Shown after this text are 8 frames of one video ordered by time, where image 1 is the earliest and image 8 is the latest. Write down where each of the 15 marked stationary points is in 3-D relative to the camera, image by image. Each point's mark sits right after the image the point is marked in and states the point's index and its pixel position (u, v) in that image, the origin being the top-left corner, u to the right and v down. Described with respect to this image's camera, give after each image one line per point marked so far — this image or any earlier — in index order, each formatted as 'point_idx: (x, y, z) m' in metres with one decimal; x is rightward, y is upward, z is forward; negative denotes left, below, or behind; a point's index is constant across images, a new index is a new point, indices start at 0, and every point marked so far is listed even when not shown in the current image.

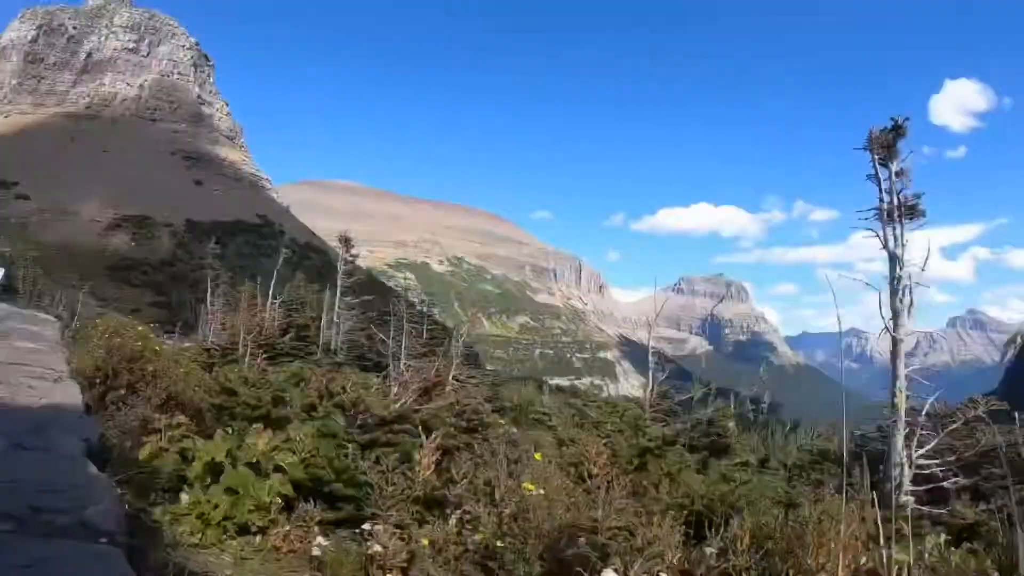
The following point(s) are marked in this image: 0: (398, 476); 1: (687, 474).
0: (-2.8, -4.6, +15.6) m
1: (+4.2, -4.4, +14.7) m
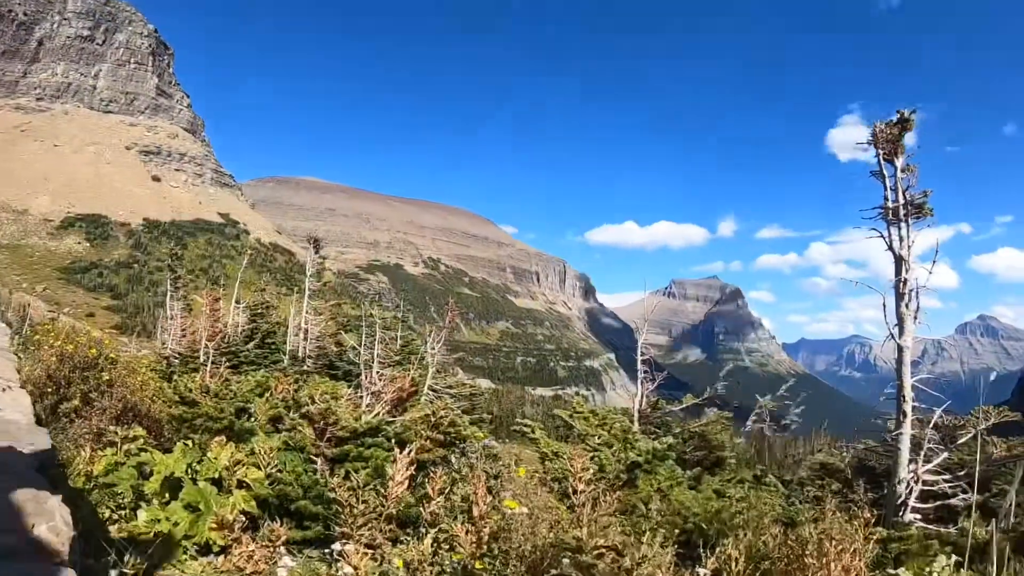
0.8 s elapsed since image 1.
0: (-3.2, -4.7, +14.6) m
1: (+3.7, -4.5, +14.0) m
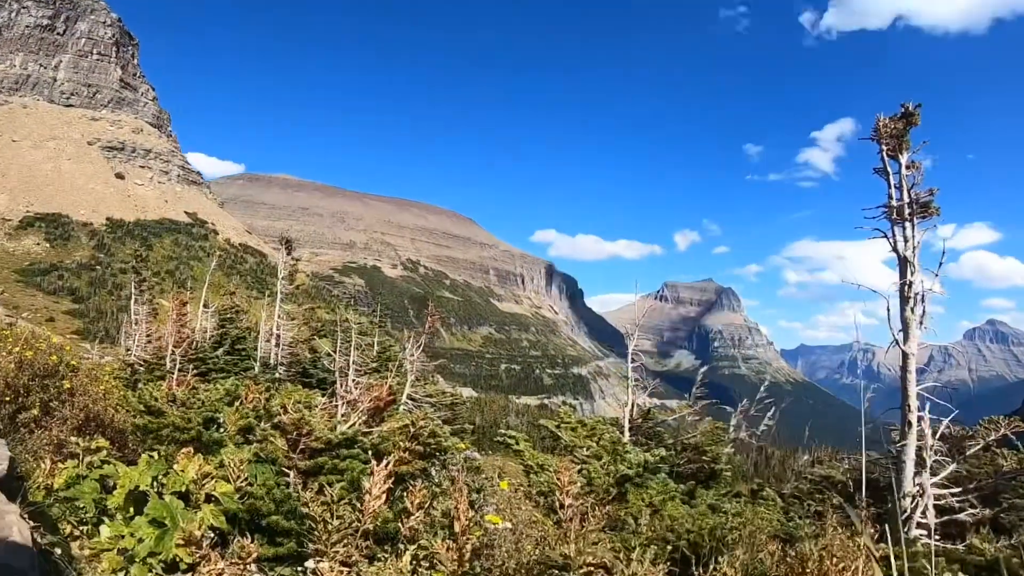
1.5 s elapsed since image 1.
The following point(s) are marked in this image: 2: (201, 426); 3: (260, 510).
0: (-3.6, -4.8, +13.8) m
1: (+3.4, -4.6, +13.3) m
2: (-8.5, -3.8, +17.4) m
3: (-5.6, -4.9, +14.1) m
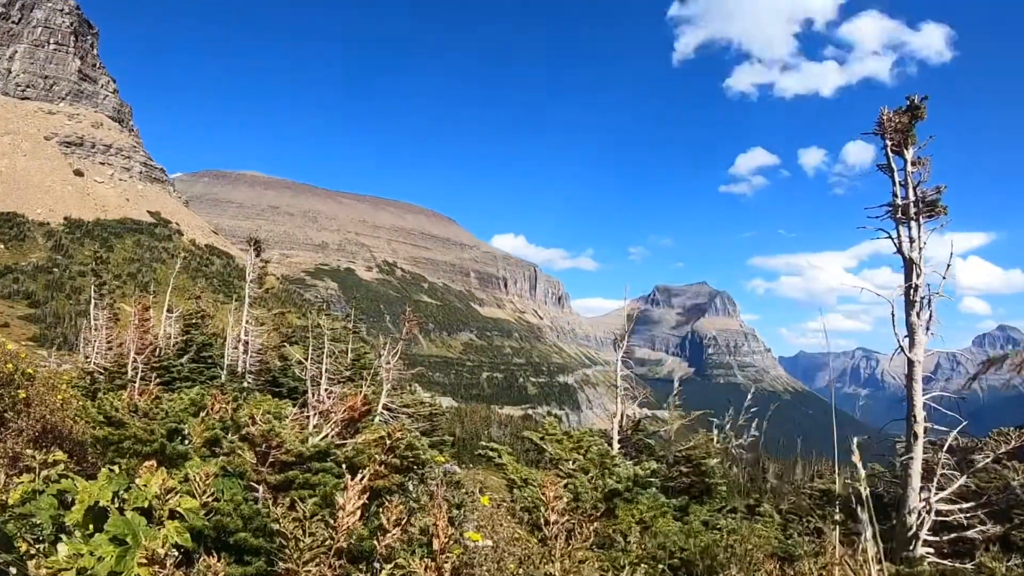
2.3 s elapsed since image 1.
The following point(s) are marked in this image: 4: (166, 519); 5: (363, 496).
0: (-4.0, -4.9, +12.9) m
1: (+3.0, -4.7, +12.7) m
2: (-9.0, -3.9, +16.5) m
3: (-5.9, -5.0, +13.2) m
4: (-6.7, -4.5, +12.4) m
5: (-3.2, -4.5, +13.7) m
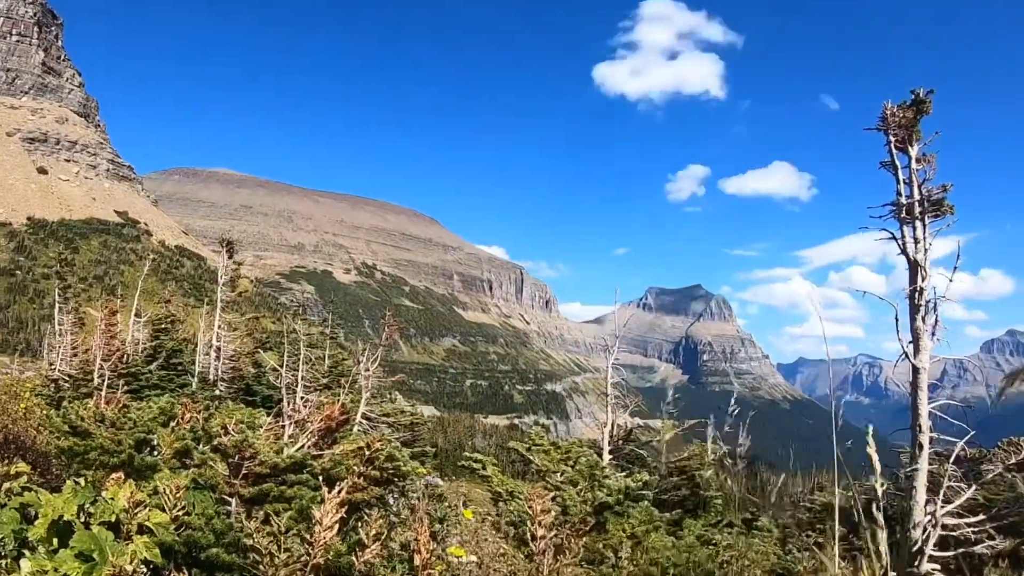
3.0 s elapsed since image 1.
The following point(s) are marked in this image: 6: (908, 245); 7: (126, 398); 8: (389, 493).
0: (-4.3, -4.9, +12.3) m
1: (+2.7, -4.7, +12.2) m
2: (-9.4, -4.0, +15.7) m
3: (-6.2, -5.0, +12.5) m
4: (-6.9, -4.5, +11.7) m
5: (-3.5, -4.5, +13.0) m
6: (+6.7, +0.7, +10.8) m
7: (-11.4, -3.2, +18.6) m
8: (-3.3, -5.6, +17.1) m
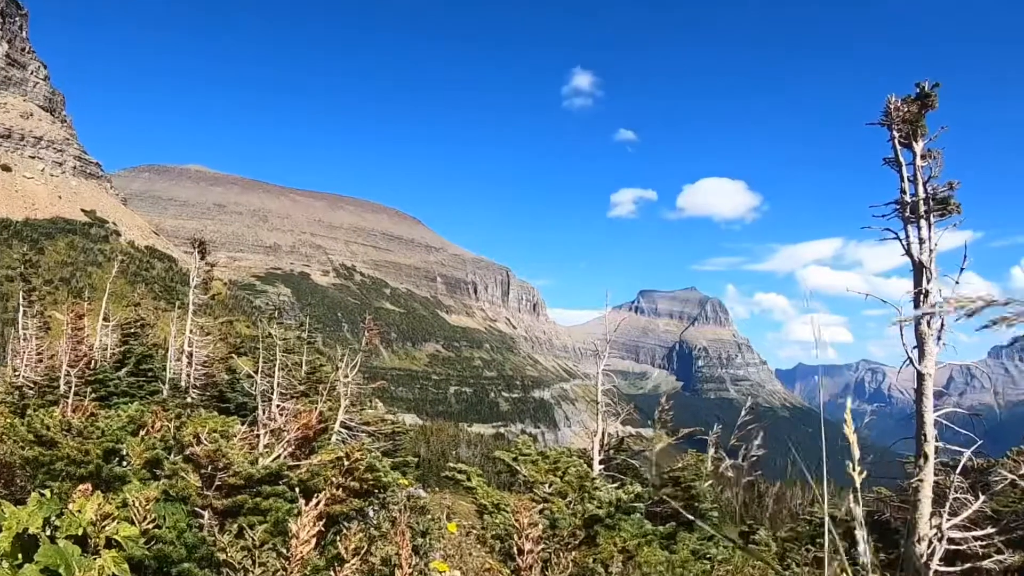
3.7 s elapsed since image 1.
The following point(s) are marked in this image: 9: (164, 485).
0: (-4.5, -5.0, +11.7) m
1: (+2.5, -4.8, +11.7) m
2: (-9.7, -4.0, +15.0) m
3: (-6.5, -5.1, +11.8) m
4: (-7.2, -4.6, +11.0) m
5: (-3.8, -4.6, +12.4) m
6: (+6.5, +0.7, +10.4) m
7: (-11.7, -3.3, +17.8) m
8: (-3.7, -5.6, +16.5) m
9: (-7.2, -4.1, +13.0) m
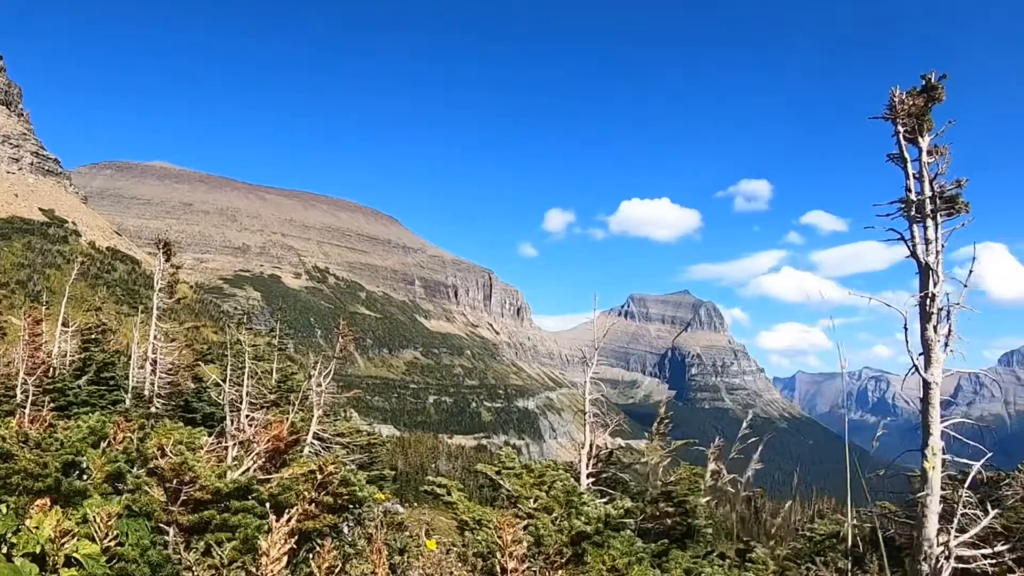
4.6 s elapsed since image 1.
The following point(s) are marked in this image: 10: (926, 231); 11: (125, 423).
0: (-4.8, -5.1, +11.0) m
1: (+2.2, -4.8, +11.2) m
2: (-10.1, -4.1, +14.2) m
3: (-6.8, -5.2, +11.1) m
4: (-7.5, -4.6, +10.3) m
5: (-4.1, -4.7, +11.7) m
6: (+6.2, +0.6, +10.0) m
7: (-12.2, -3.4, +17.0) m
8: (-4.1, -5.7, +15.8) m
9: (-7.5, -4.2, +12.2) m
10: (+7.3, +1.0, +11.1) m
11: (-10.3, -3.6, +17.3) m
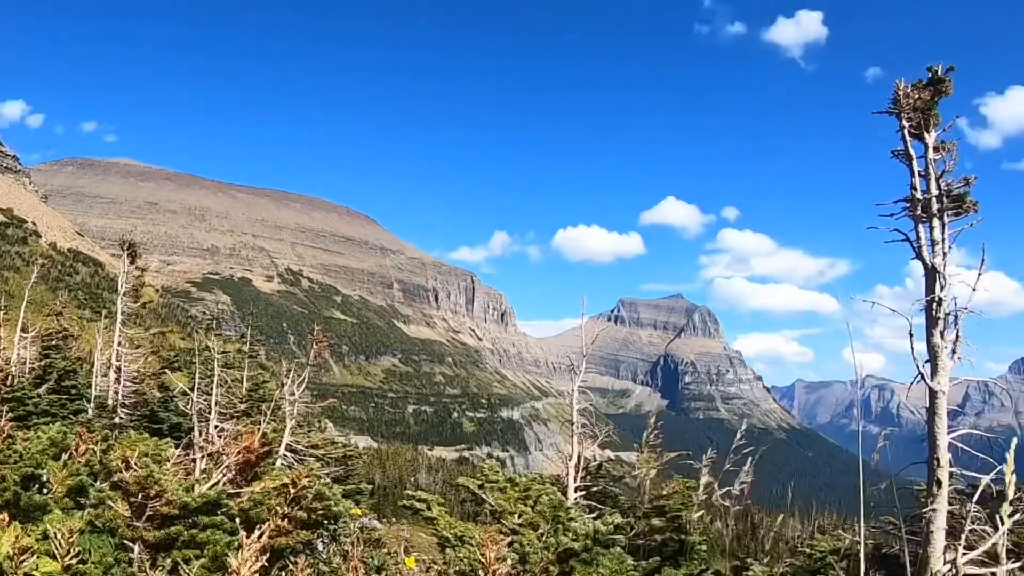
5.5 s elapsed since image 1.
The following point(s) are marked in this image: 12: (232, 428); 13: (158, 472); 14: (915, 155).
0: (-5.1, -5.1, +10.3) m
1: (+1.9, -4.9, +10.7) m
2: (-10.4, -4.2, +13.4) m
3: (-7.0, -5.2, +10.4) m
4: (-7.7, -4.7, +9.6) m
5: (-4.4, -4.7, +11.1) m
6: (+6.0, +0.6, +9.6) m
7: (-12.6, -3.5, +16.2) m
8: (-4.5, -5.8, +15.2) m
9: (-7.8, -4.2, +11.5) m
10: (+7.1, +1.0, +10.8) m
11: (-10.7, -3.6, +16.5) m
12: (-7.0, -3.5, +16.7) m
13: (-6.9, -3.6, +12.5) m
14: (+4.7, +1.6, +7.5) m
